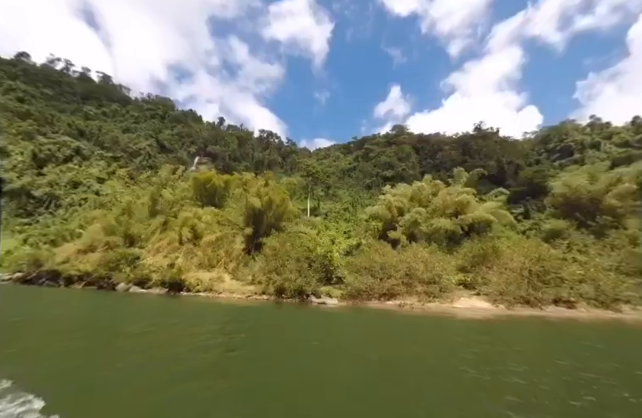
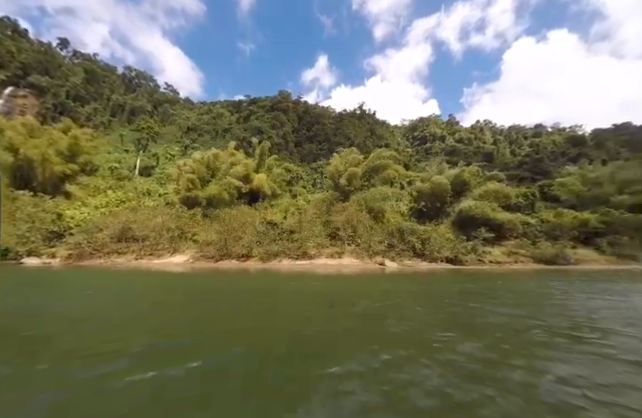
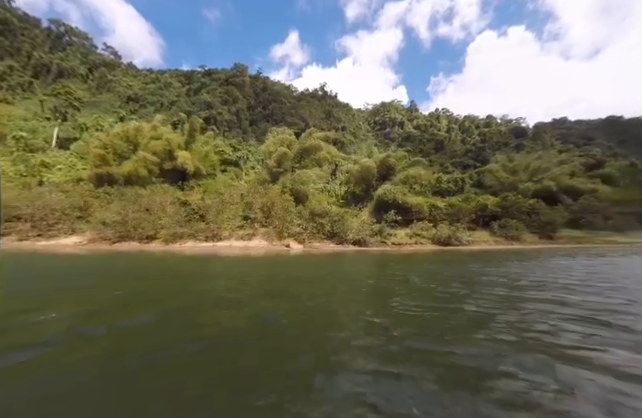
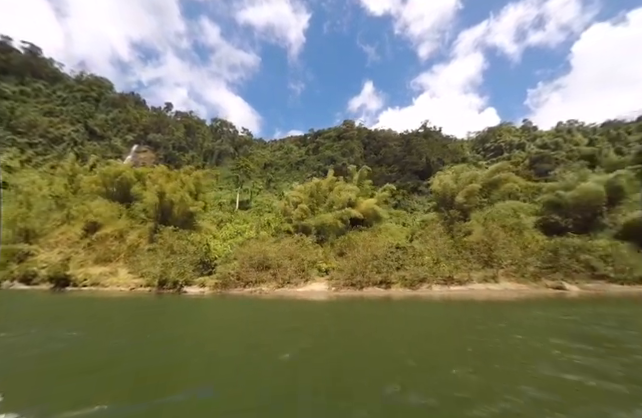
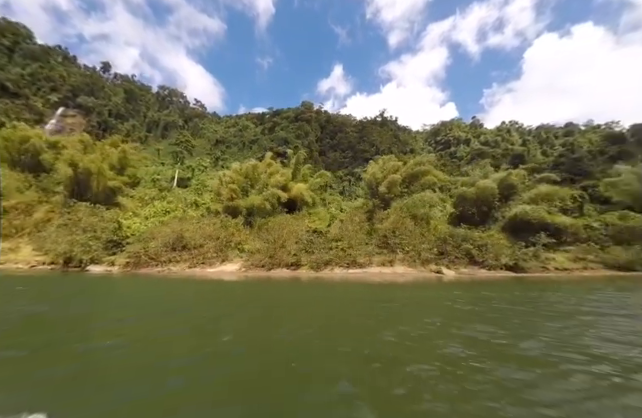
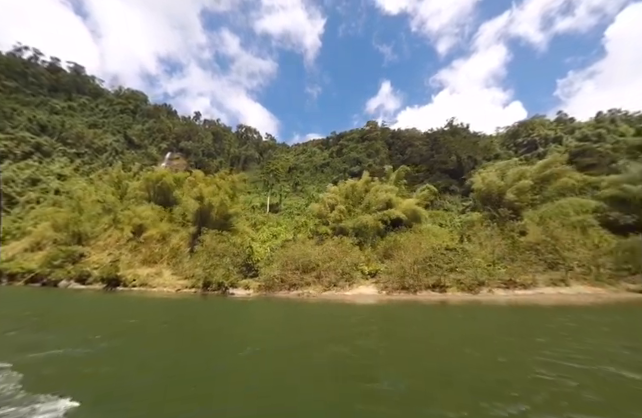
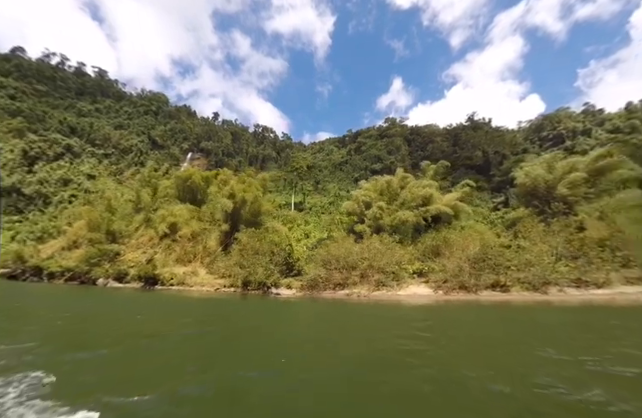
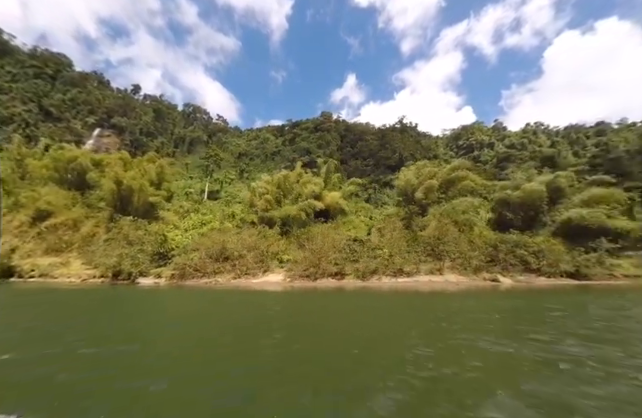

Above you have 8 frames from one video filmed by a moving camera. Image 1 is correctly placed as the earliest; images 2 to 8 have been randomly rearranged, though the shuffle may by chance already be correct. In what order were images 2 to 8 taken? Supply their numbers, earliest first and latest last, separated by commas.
7, 6, 4, 8, 5, 2, 3
